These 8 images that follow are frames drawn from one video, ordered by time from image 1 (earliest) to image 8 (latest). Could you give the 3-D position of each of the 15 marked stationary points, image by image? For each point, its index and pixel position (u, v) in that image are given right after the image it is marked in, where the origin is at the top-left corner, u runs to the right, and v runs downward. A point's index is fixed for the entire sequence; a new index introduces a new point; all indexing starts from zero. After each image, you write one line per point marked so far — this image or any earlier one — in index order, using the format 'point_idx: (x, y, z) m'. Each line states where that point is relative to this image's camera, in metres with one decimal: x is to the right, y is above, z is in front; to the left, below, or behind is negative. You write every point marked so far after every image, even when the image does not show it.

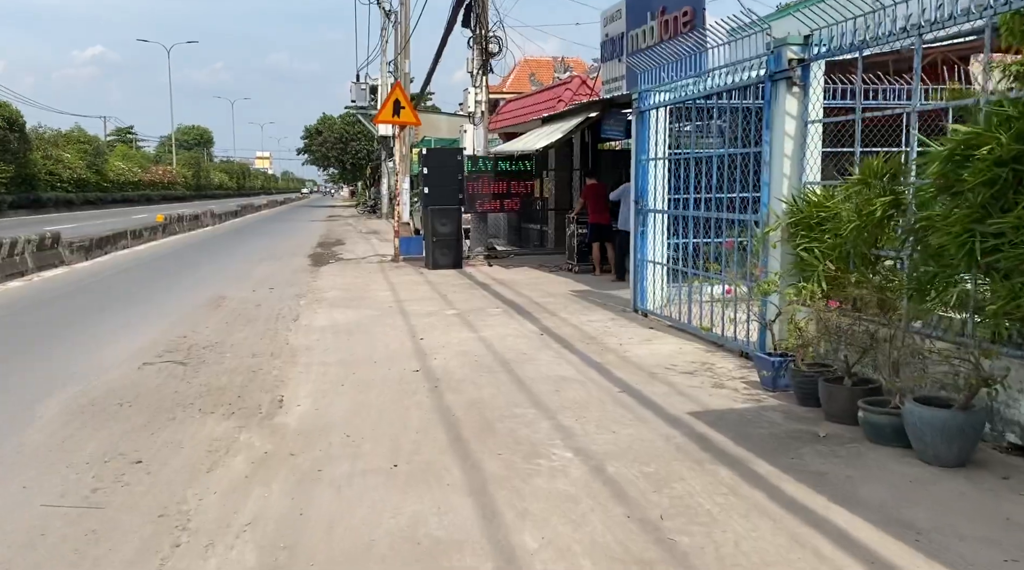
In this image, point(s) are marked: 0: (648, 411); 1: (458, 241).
0: (+0.9, -0.8, +5.3) m
1: (-0.9, +0.8, +14.8) m
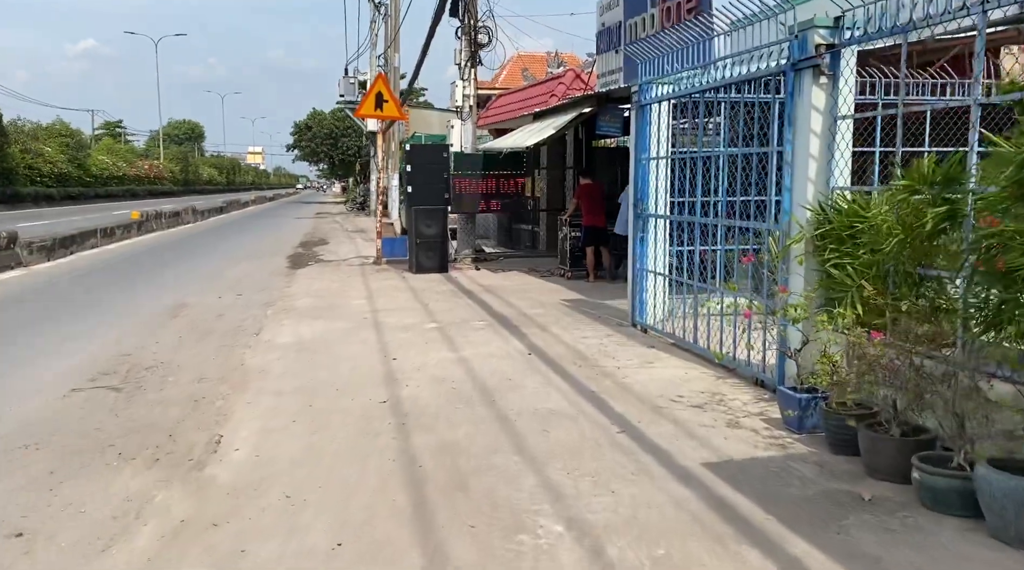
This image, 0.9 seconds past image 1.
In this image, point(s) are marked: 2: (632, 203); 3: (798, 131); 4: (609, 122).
0: (+0.7, -0.9, +4.4) m
1: (-1.1, +0.7, +13.9) m
2: (+1.2, +0.9, +8.6) m
3: (+1.9, +1.0, +5.6) m
4: (+1.5, +2.4, +12.6) m
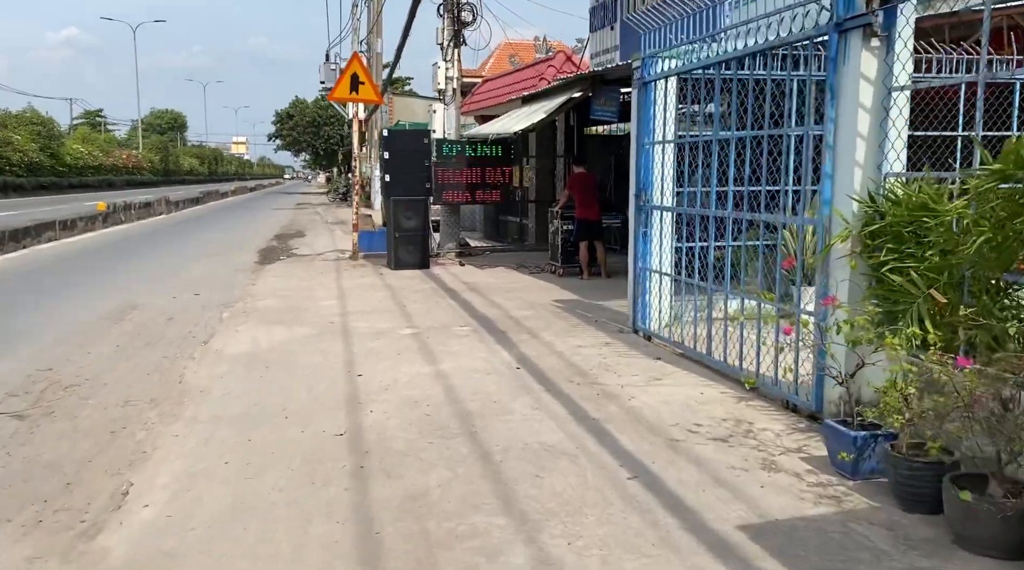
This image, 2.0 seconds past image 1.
0: (+0.7, -1.0, +3.4) m
1: (-1.3, +0.7, +12.9) m
2: (+1.1, +0.9, +7.7) m
3: (+1.8, +1.0, +4.6) m
4: (+1.3, +2.5, +11.6) m
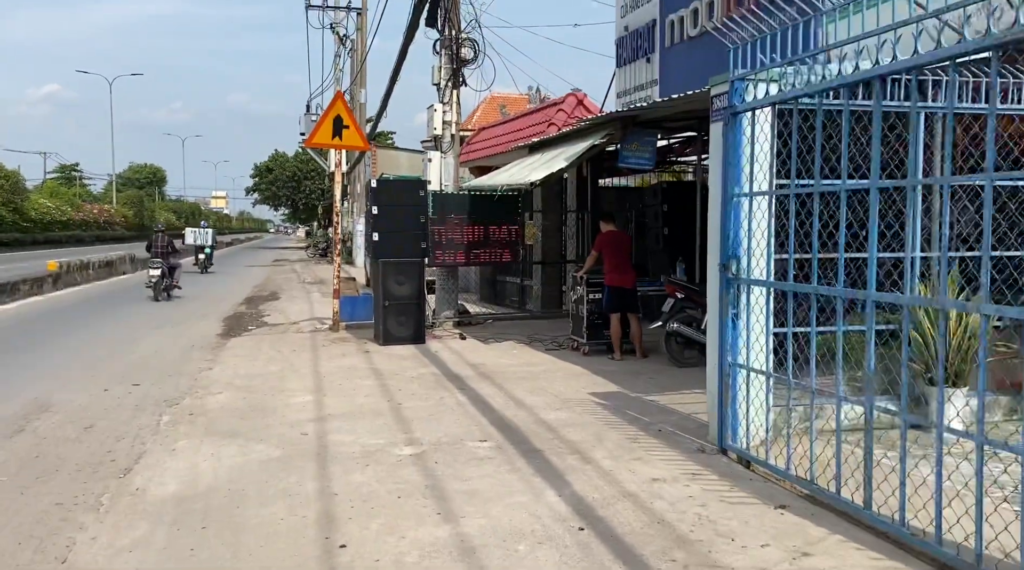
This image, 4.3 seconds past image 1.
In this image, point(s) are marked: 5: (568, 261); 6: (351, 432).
0: (+1.0, -1.4, +1.4) m
1: (-1.2, -0.3, +10.9) m
2: (+1.4, +0.2, +5.7) m
3: (+2.1, +0.5, +2.7) m
4: (+1.4, +1.5, +9.7) m
5: (+0.8, +0.4, +13.1) m
6: (-1.2, -1.1, +6.2) m
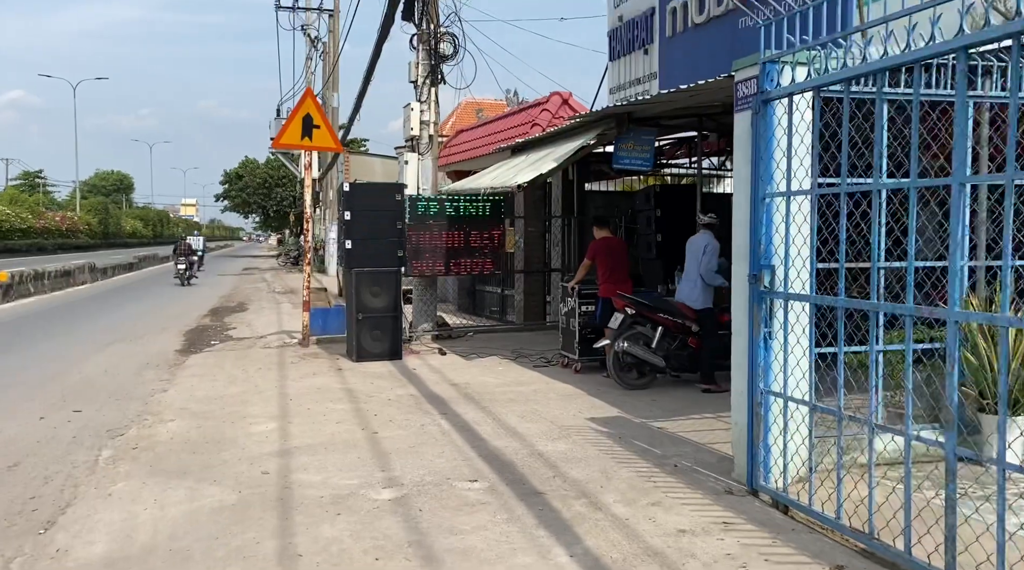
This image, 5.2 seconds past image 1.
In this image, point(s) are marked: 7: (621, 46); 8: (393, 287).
0: (+1.2, -1.4, +0.6) m
1: (-1.4, -0.4, +10.0) m
2: (+1.3, +0.1, +5.0) m
3: (+2.2, +0.4, +2.0) m
4: (+1.3, +1.4, +9.0) m
5: (+0.6, +0.2, +12.3) m
6: (-1.2, -1.2, +5.4) m
7: (+1.2, +2.8, +9.7) m
8: (-1.4, 0.0, +10.1) m
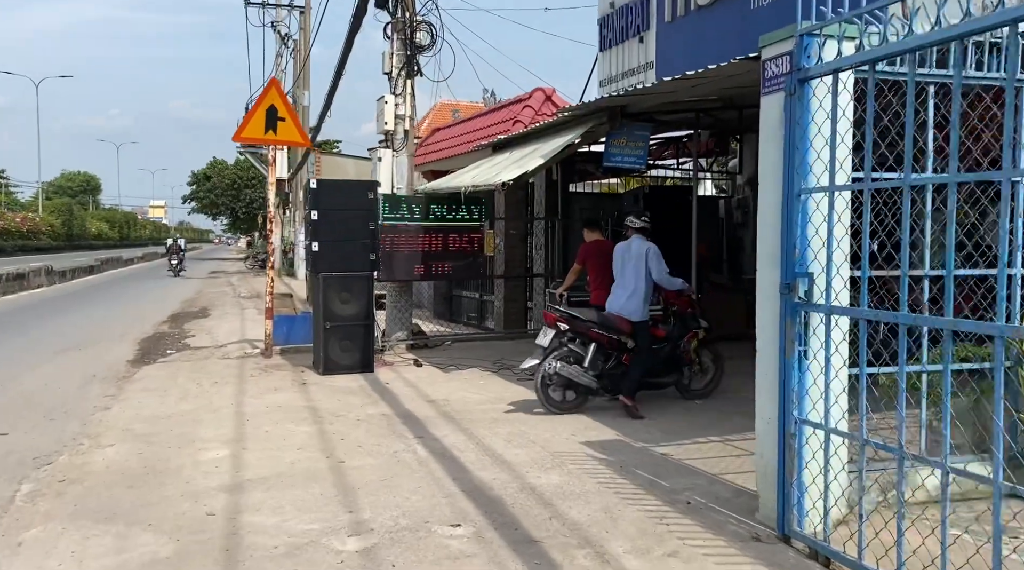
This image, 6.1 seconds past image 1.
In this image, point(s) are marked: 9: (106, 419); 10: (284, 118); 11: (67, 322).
0: (+1.2, -1.5, -0.1) m
1: (-1.6, -0.5, +9.2) m
2: (+1.3, 0.0, +4.3) m
3: (+2.3, +0.4, +1.3) m
4: (+1.1, +1.3, +8.3) m
5: (+0.3, +0.1, +11.6) m
6: (-1.3, -1.2, +4.6) m
7: (+1.1, +2.7, +9.0) m
8: (-1.6, -0.1, +9.3) m
9: (-3.4, -1.1, +7.0) m
10: (-2.7, +2.0, +10.0) m
11: (-7.8, -0.7, +14.6) m
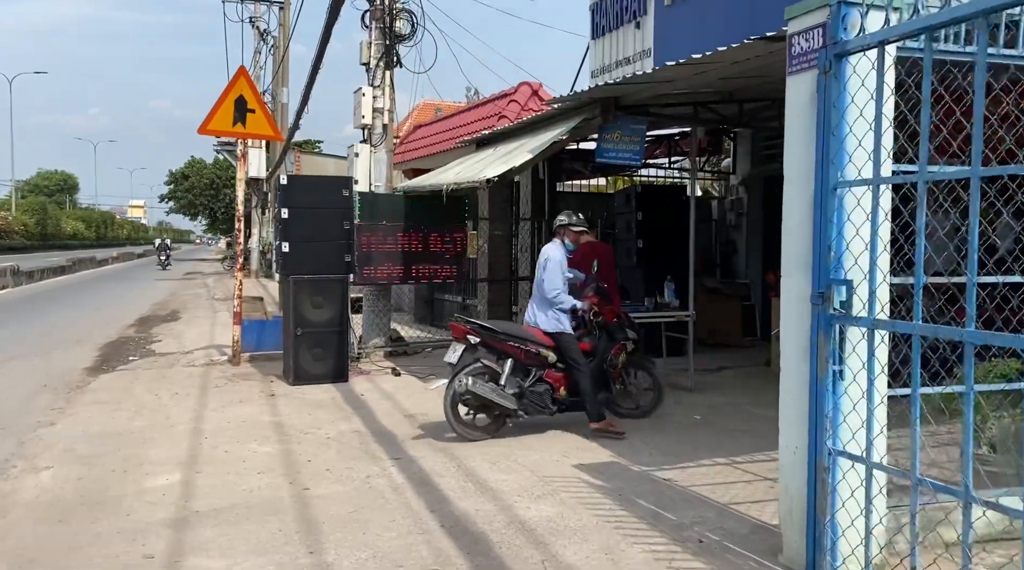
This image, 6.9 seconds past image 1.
0: (+1.3, -1.5, -0.7) m
1: (-1.7, -0.5, +8.6) m
2: (+1.2, 0.0, +3.7) m
3: (+2.3, +0.4, +0.8) m
4: (+1.0, +1.3, +7.7) m
5: (+0.1, +0.1, +11.0) m
6: (-1.4, -1.3, +4.0) m
7: (+0.9, +2.6, +8.4) m
8: (-1.8, -0.1, +8.7) m
9: (-3.5, -1.1, +6.3) m
10: (-2.9, +2.0, +9.4) m
11: (-8.0, -0.7, +13.9) m
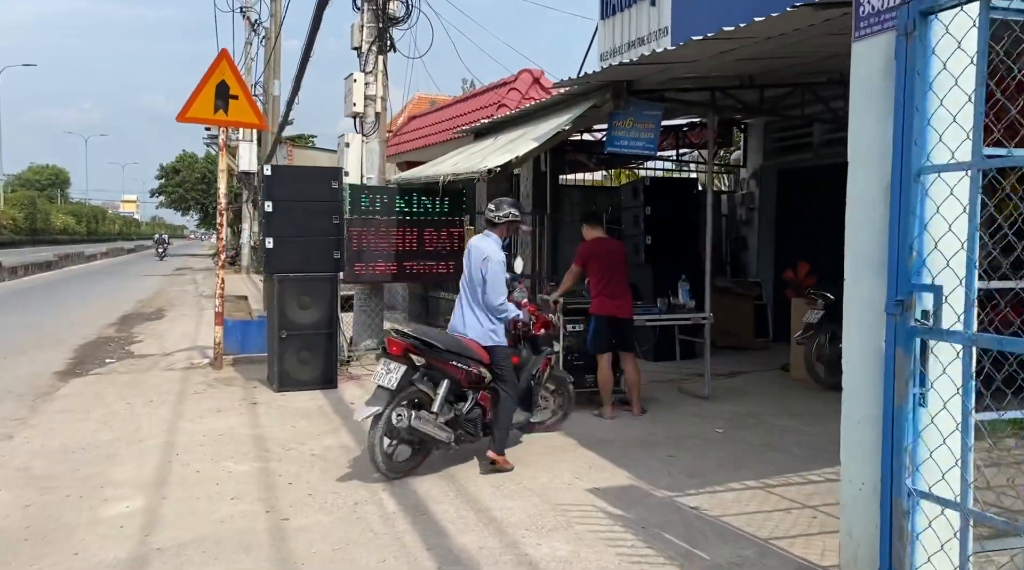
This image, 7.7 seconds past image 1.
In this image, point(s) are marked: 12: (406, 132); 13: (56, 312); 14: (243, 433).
0: (+1.3, -1.5, -1.3) m
1: (-1.7, -0.5, +8.0) m
2: (+1.3, 0.0, +3.1) m
3: (+2.3, +0.3, +0.2) m
4: (+1.0, +1.3, +7.1) m
5: (+0.1, +0.1, +10.4) m
6: (-1.3, -1.3, +3.4) m
7: (+0.9, +2.6, +7.8) m
8: (-1.8, -0.1, +8.0) m
9: (-3.5, -1.1, +5.7) m
10: (-2.9, +2.0, +8.8) m
11: (-8.0, -0.6, +13.2) m
12: (-1.9, +2.6, +14.7) m
13: (-8.6, -0.5, +15.8) m
14: (-2.0, -1.1, +6.3) m
